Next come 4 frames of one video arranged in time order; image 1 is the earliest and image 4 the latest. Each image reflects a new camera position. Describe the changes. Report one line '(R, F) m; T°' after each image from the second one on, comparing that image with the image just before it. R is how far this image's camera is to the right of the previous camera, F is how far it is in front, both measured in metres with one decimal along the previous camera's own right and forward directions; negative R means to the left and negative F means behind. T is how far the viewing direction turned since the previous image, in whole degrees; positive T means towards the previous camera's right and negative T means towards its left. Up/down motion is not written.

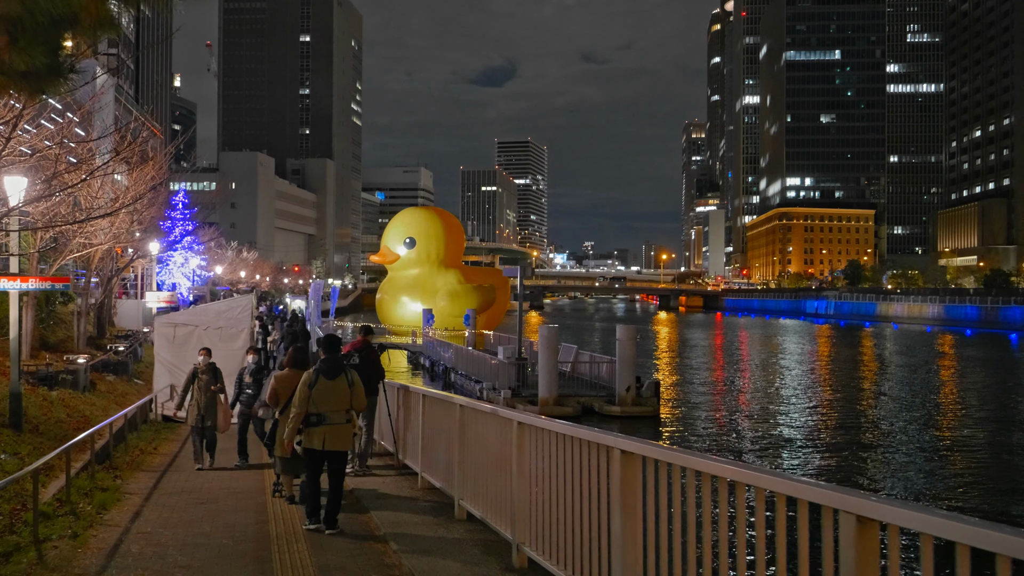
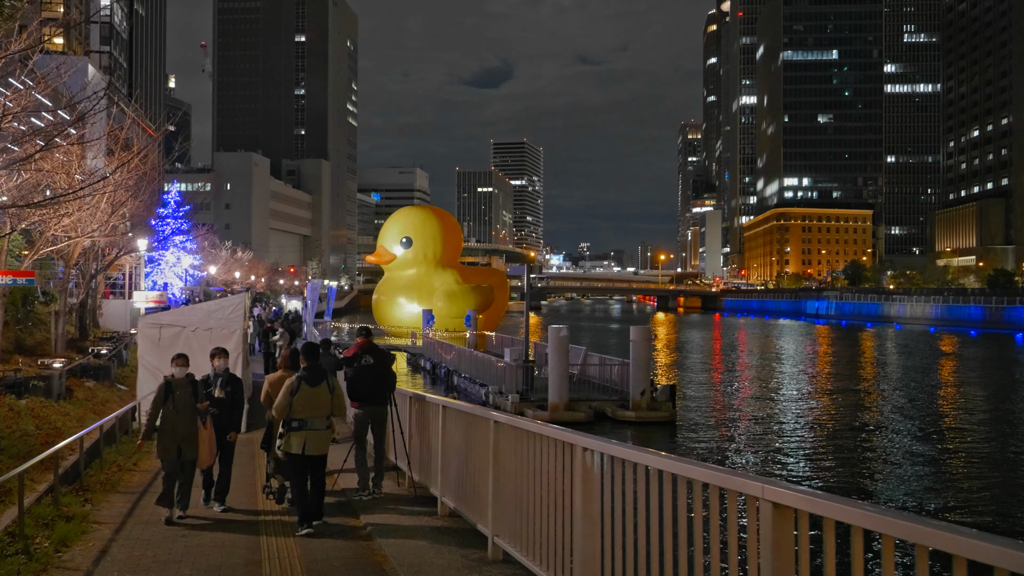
(-0.2, +0.8) m; 0°
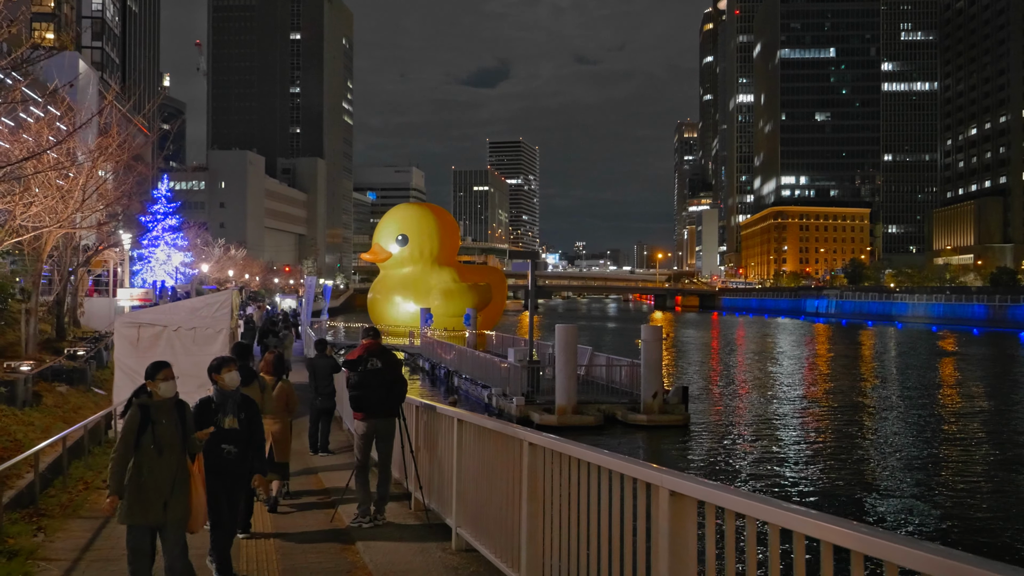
(-0.2, +0.8) m; 0°
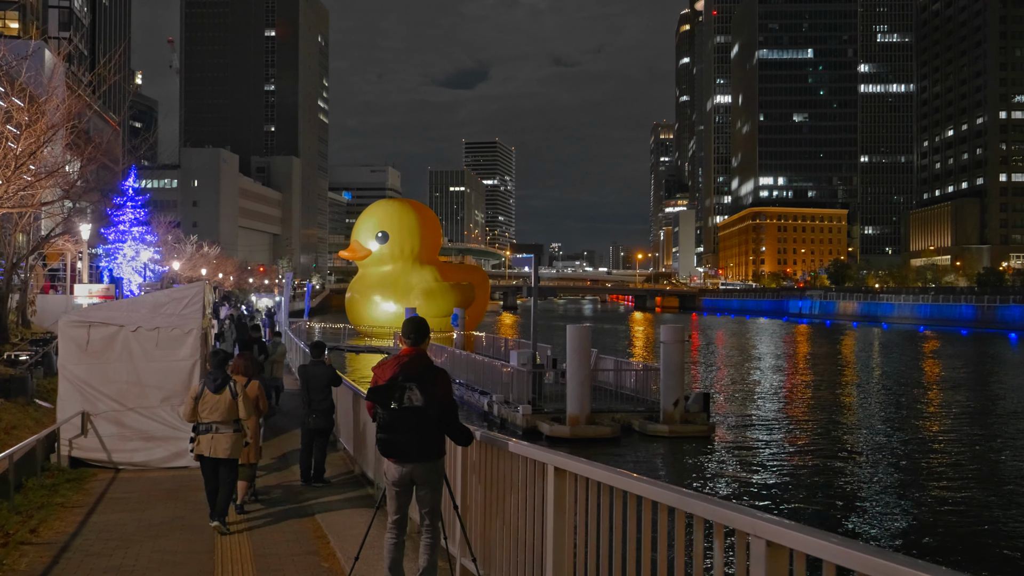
(-0.4, +1.4) m; +2°
